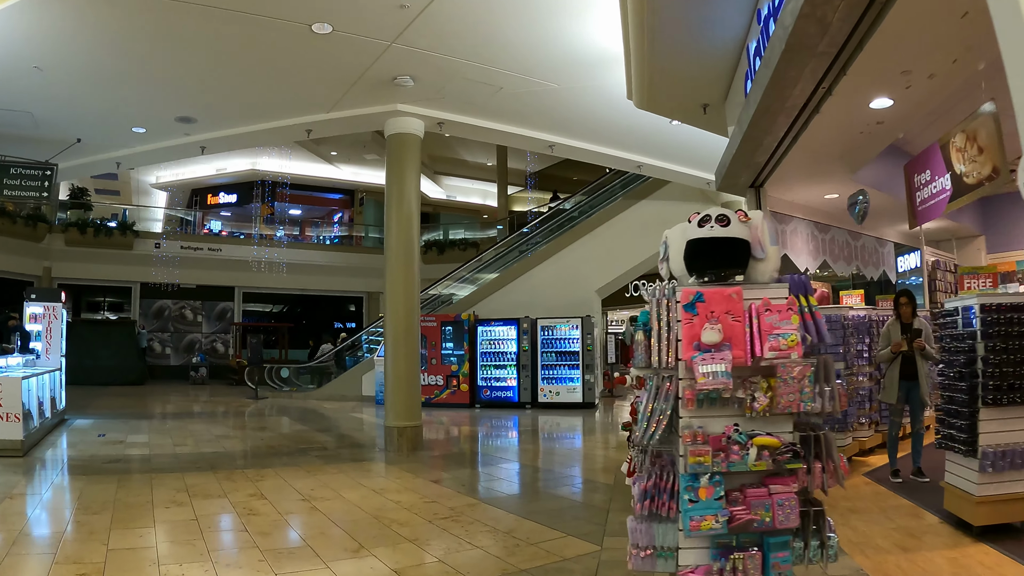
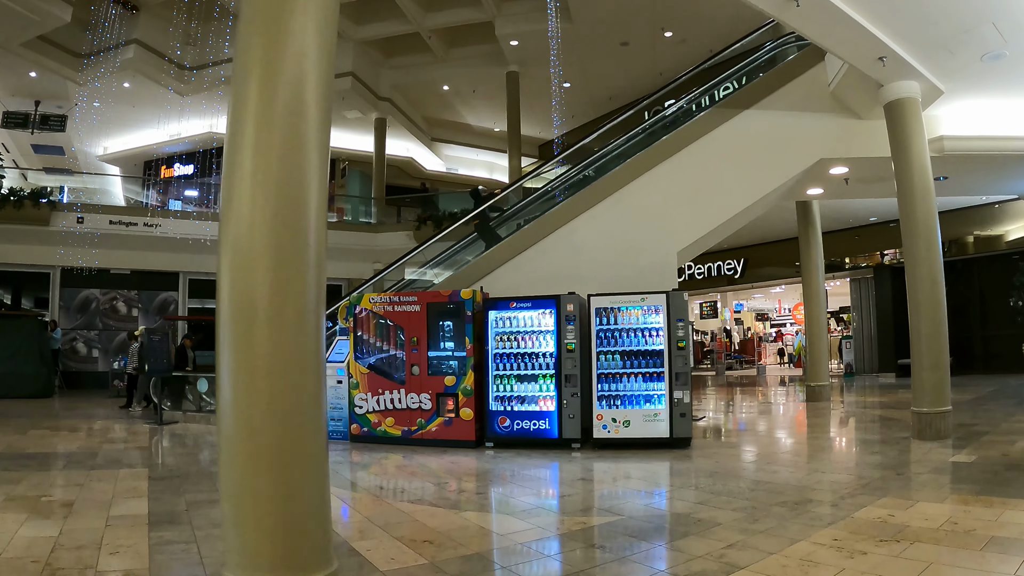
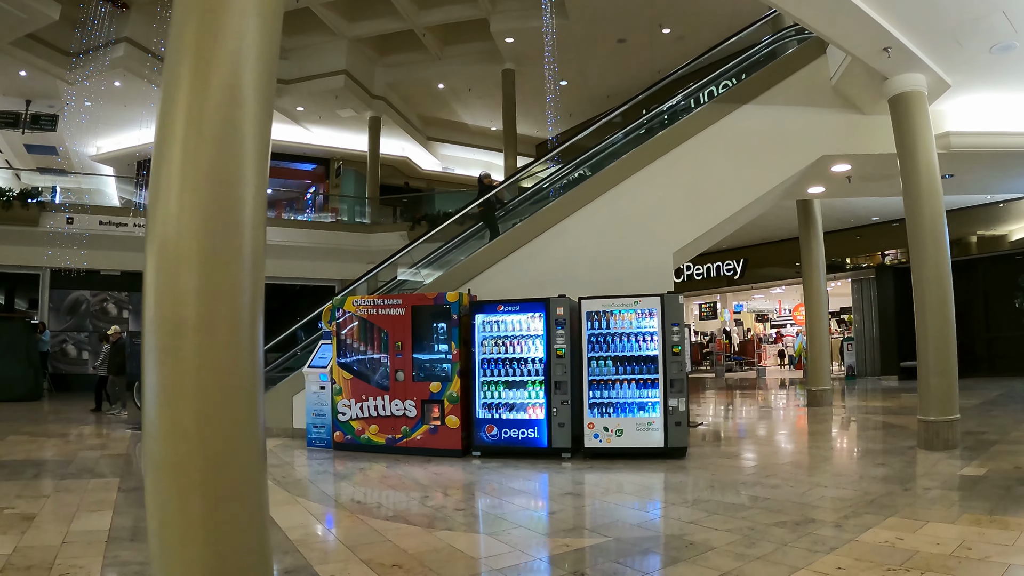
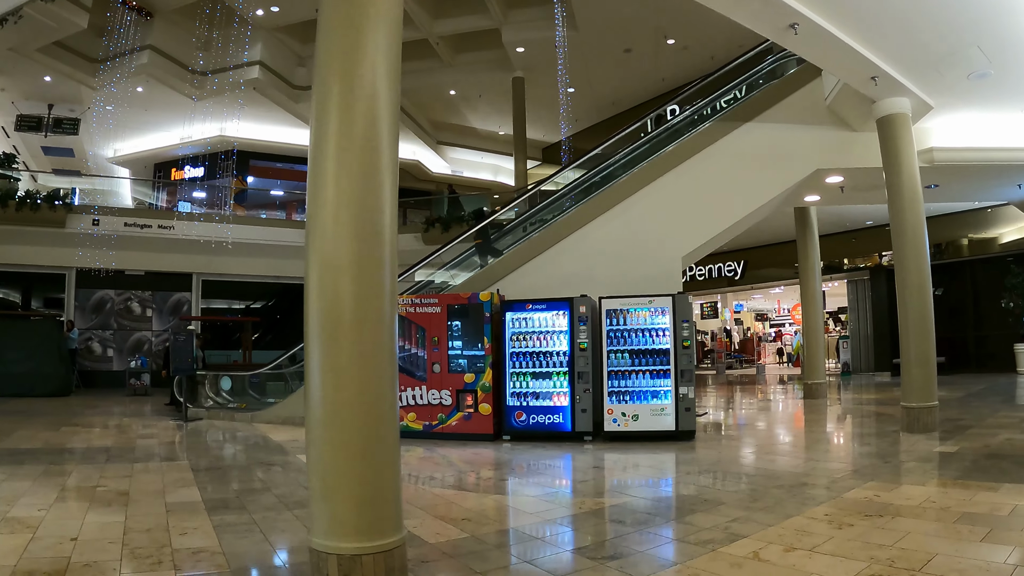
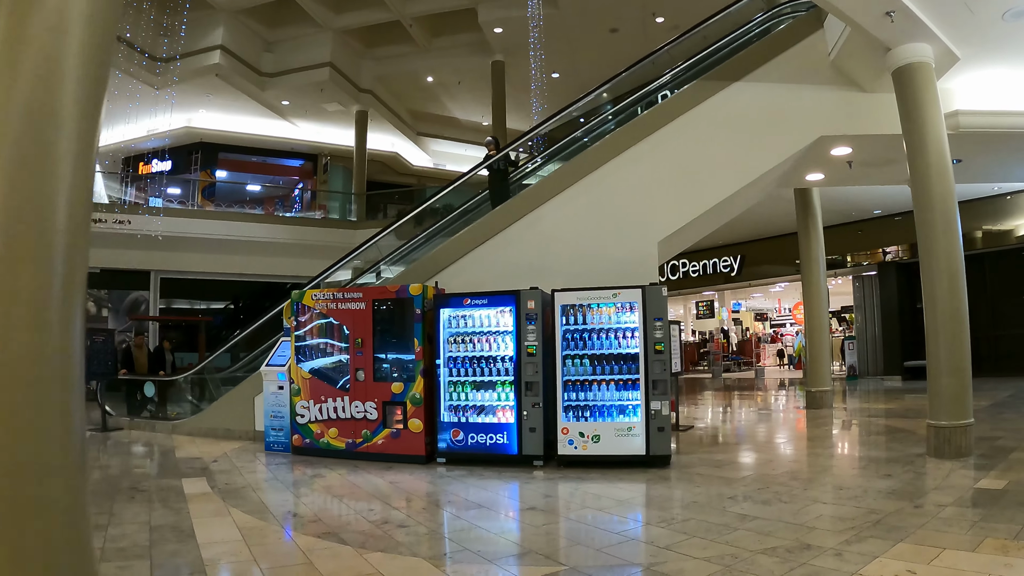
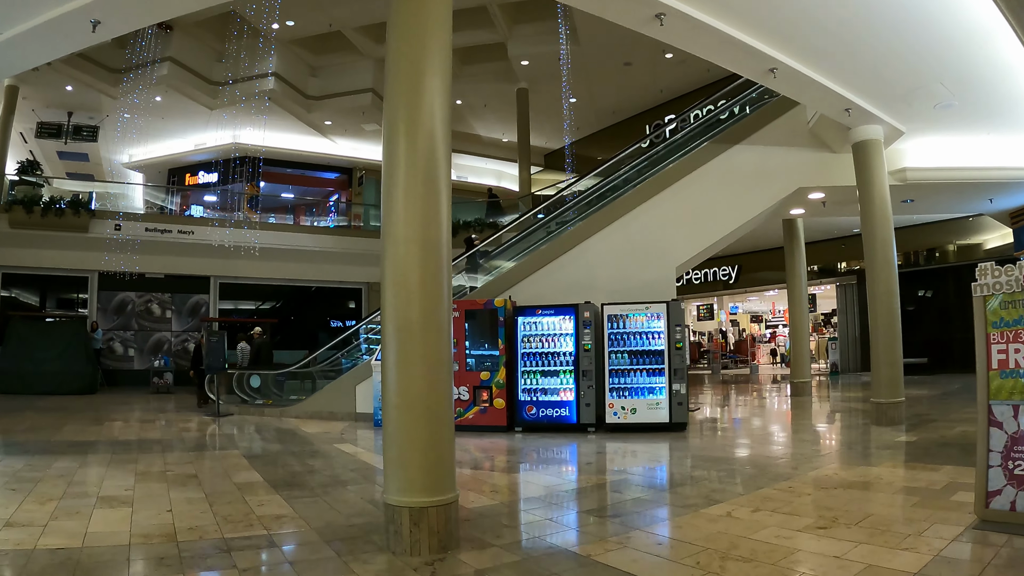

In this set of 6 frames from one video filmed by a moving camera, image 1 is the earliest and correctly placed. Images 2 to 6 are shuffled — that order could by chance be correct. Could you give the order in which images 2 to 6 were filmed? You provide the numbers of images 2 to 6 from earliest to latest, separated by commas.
6, 4, 2, 3, 5
